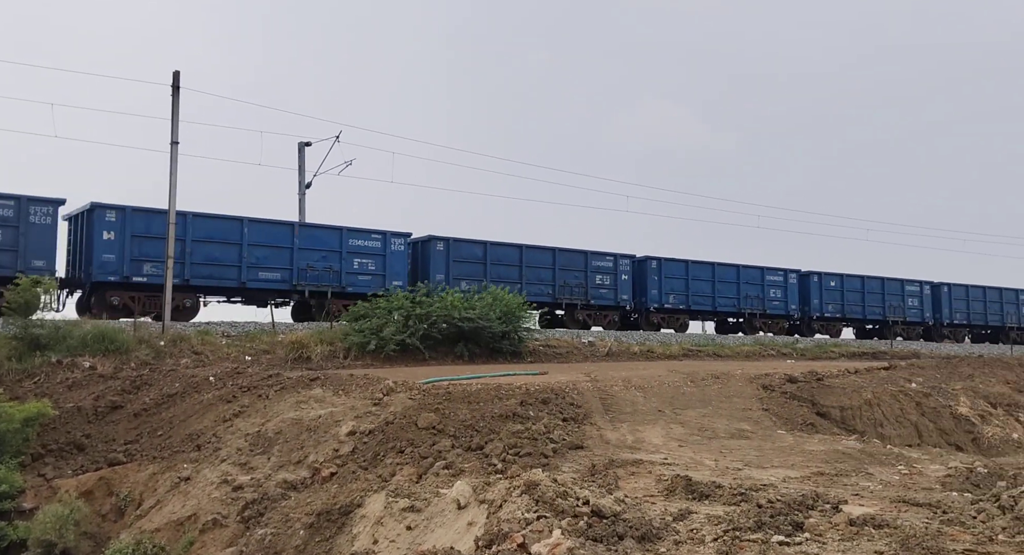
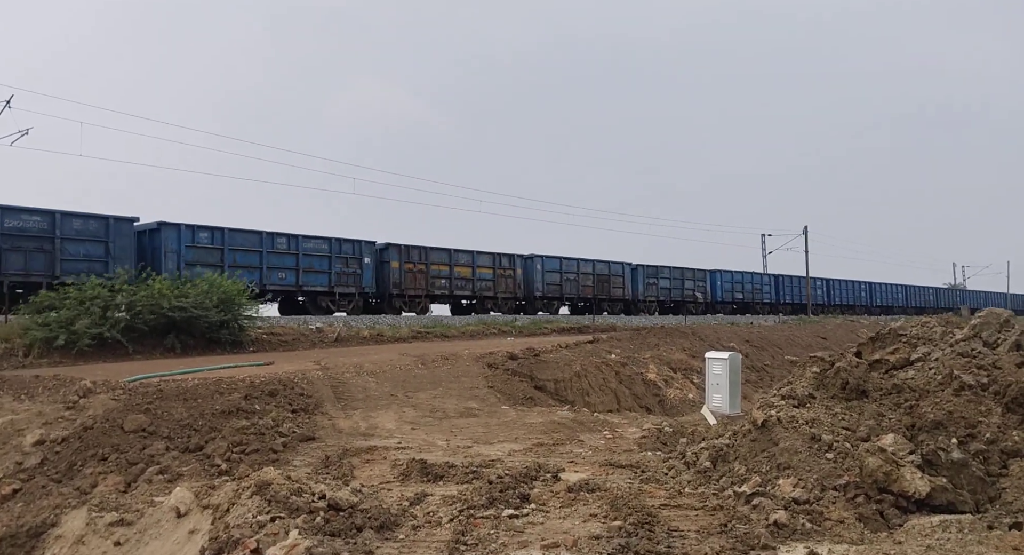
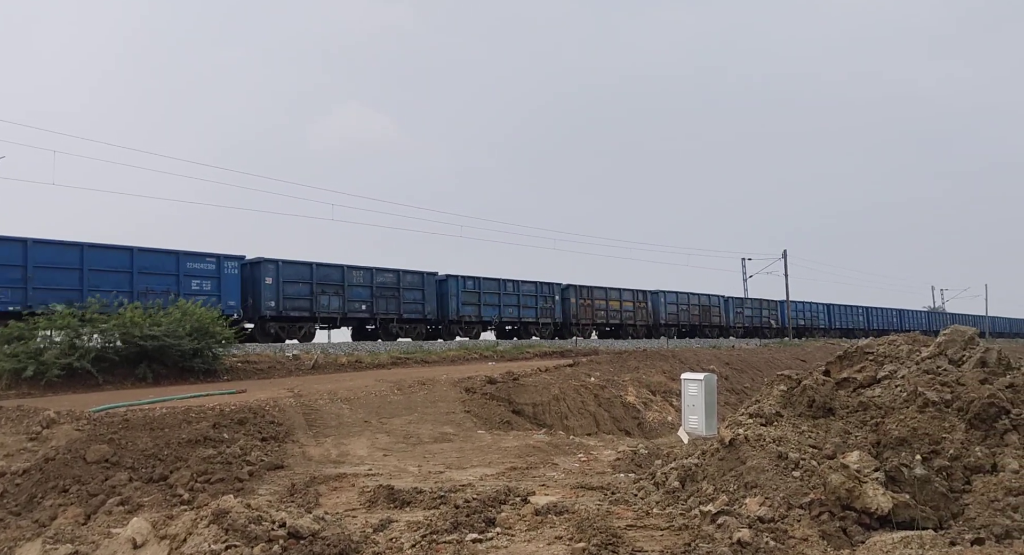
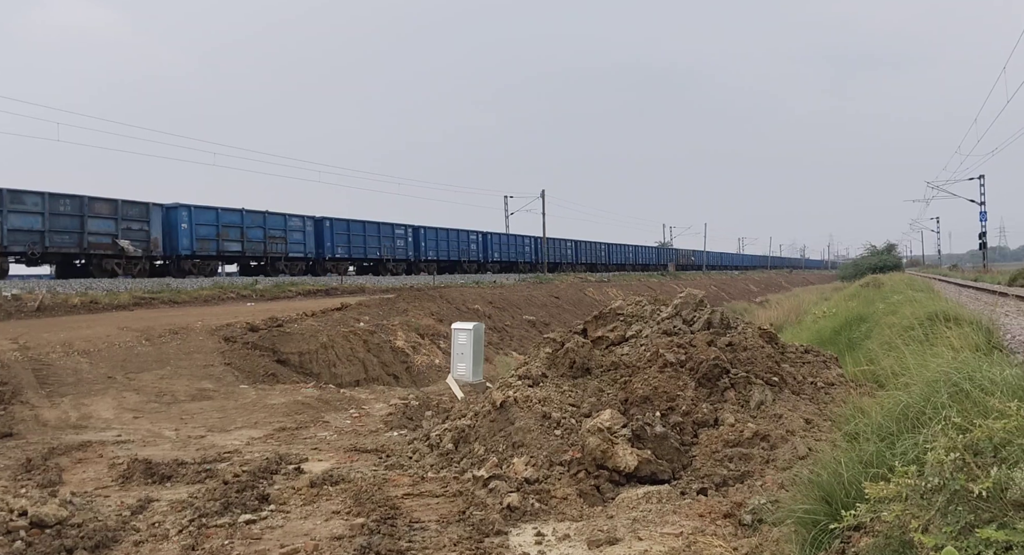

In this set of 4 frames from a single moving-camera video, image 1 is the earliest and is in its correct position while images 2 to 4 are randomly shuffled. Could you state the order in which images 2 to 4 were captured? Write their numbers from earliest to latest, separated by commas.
3, 2, 4
